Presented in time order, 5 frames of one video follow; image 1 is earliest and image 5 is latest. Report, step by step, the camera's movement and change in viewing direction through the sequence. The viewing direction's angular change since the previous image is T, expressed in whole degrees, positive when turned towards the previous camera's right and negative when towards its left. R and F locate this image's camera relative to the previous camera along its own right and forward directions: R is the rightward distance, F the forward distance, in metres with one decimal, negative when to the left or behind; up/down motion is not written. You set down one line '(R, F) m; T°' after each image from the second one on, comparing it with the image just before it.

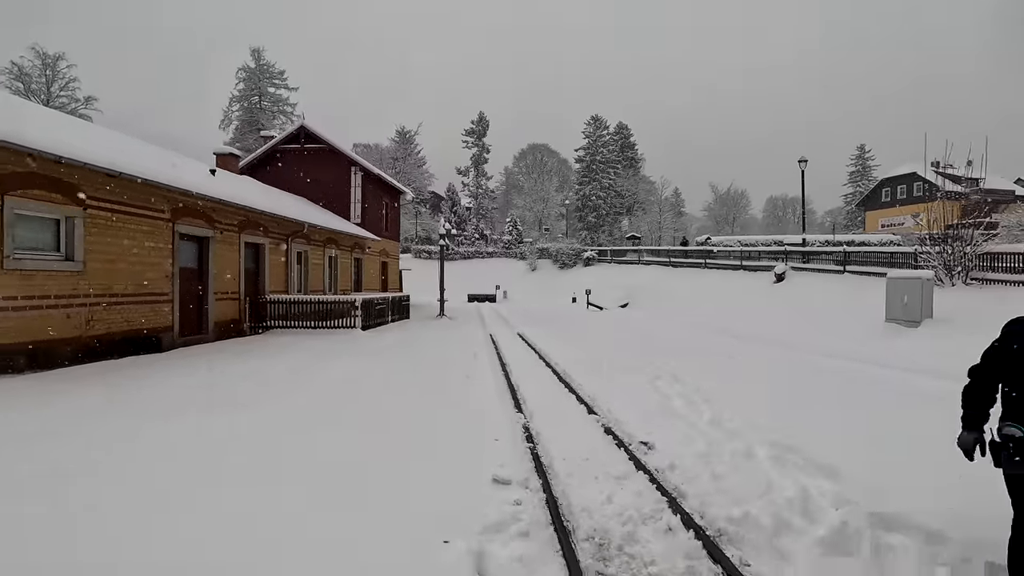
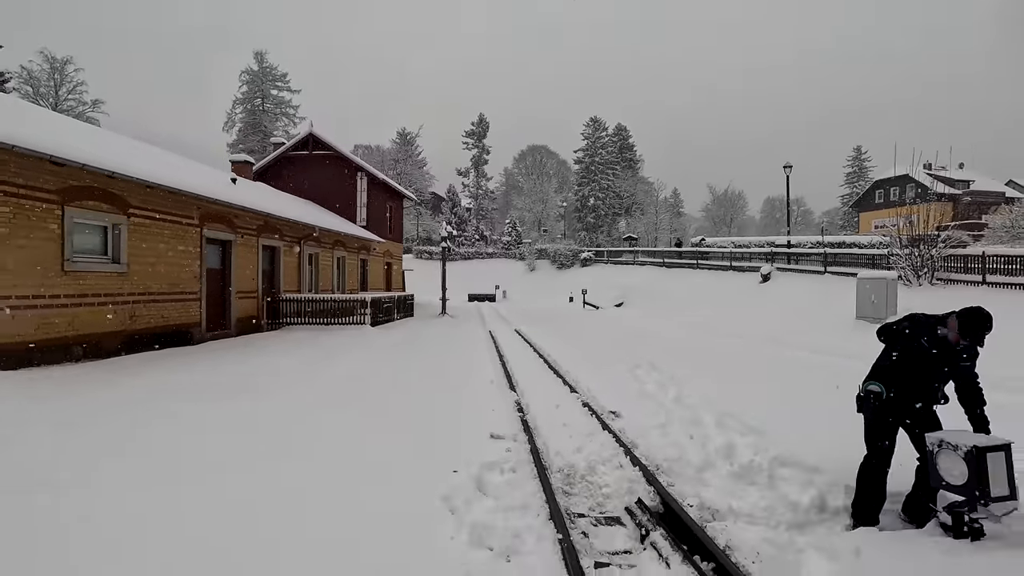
(+0.1, -1.2) m; 0°
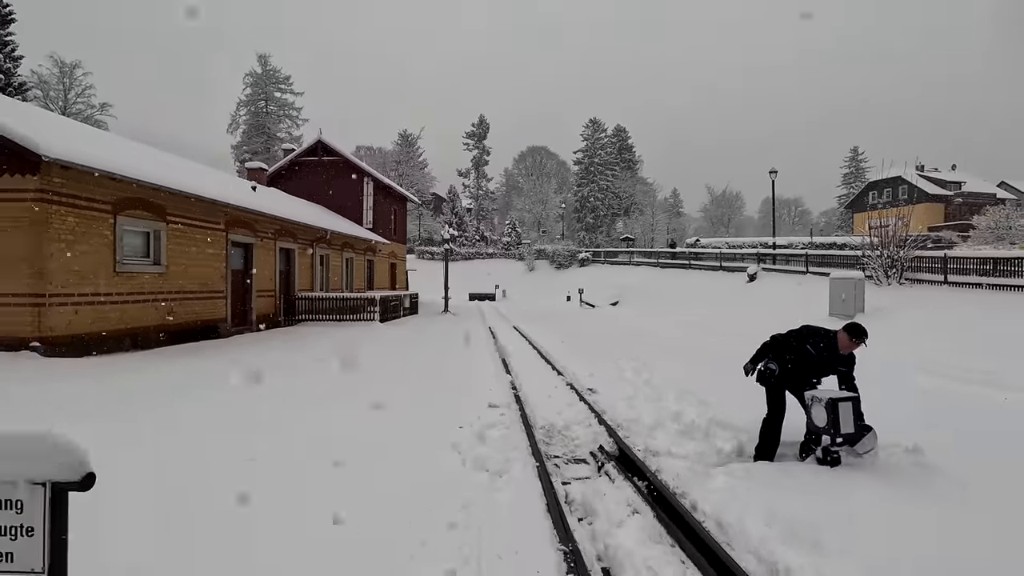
(+0.1, -1.3) m; 0°
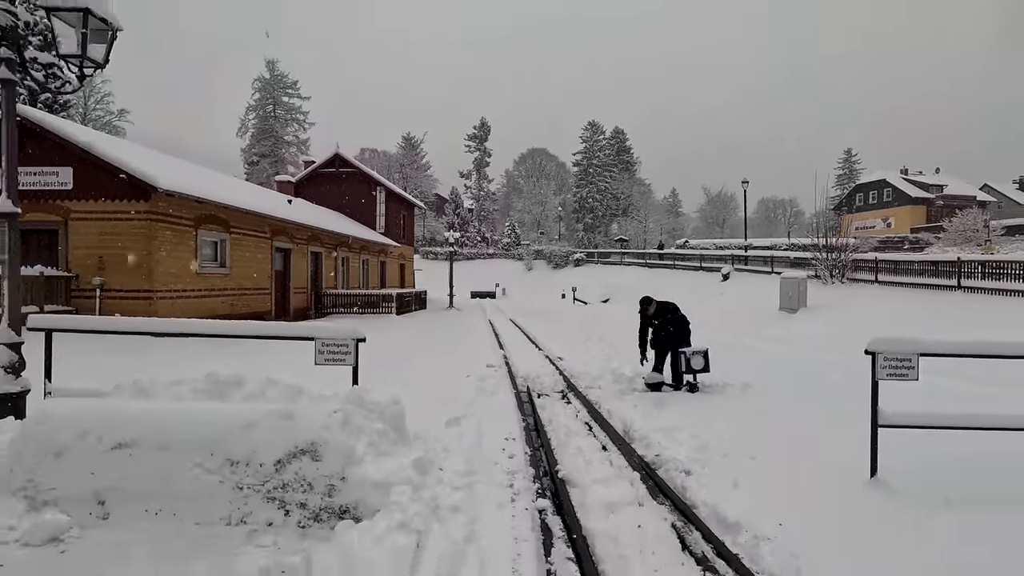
(+0.2, -3.0) m; 0°
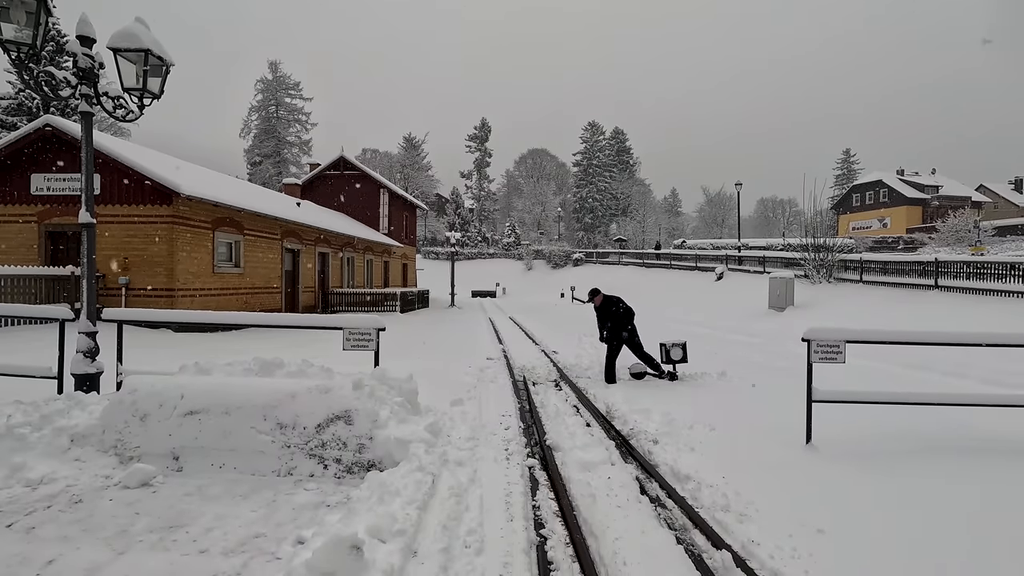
(+0.1, -0.8) m; 0°
